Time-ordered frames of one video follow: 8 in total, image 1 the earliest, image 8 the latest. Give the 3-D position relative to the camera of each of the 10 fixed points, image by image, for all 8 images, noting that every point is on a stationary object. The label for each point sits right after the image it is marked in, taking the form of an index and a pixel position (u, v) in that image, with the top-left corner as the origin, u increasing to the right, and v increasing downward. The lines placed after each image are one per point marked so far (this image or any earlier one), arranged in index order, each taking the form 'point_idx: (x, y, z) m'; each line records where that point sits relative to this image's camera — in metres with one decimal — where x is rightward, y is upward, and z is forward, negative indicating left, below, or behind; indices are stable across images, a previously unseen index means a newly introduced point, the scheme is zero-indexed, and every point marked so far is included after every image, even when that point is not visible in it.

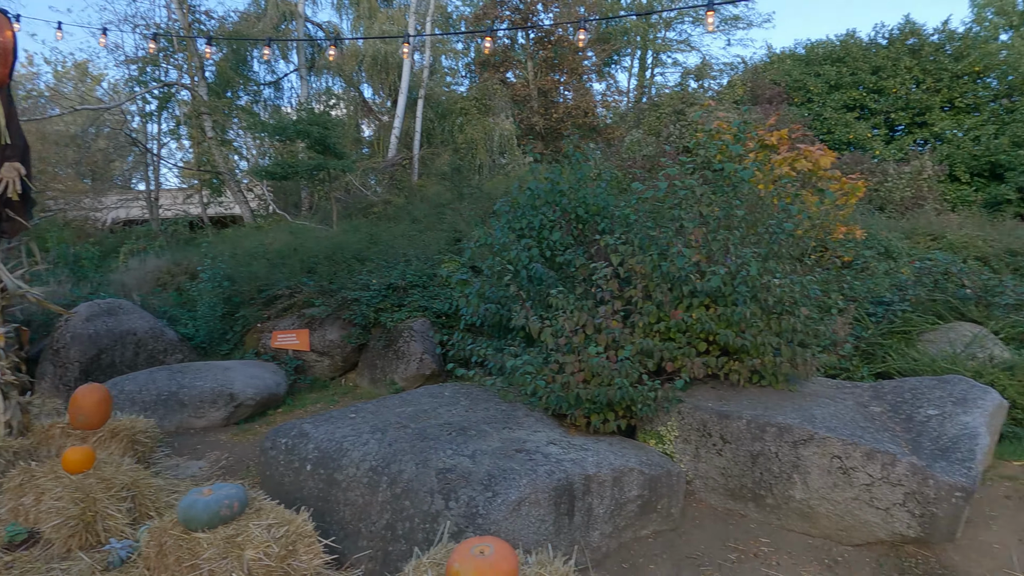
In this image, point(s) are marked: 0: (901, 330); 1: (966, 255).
0: (+3.6, -0.4, +6.2) m
1: (+5.8, +0.4, +8.4) m
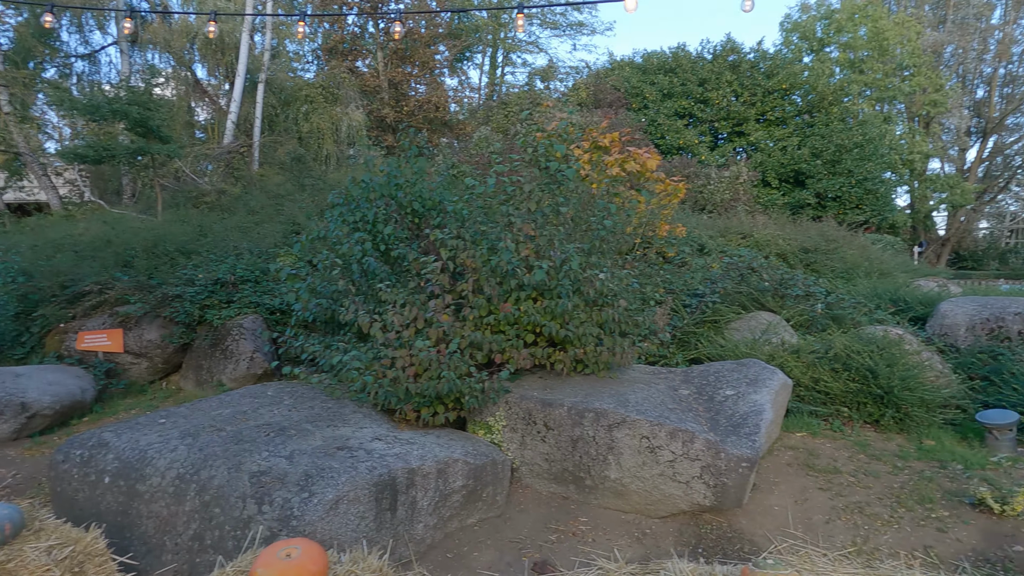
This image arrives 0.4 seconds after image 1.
0: (+2.1, -0.3, +6.9) m
1: (+3.6, +0.5, +9.5) m
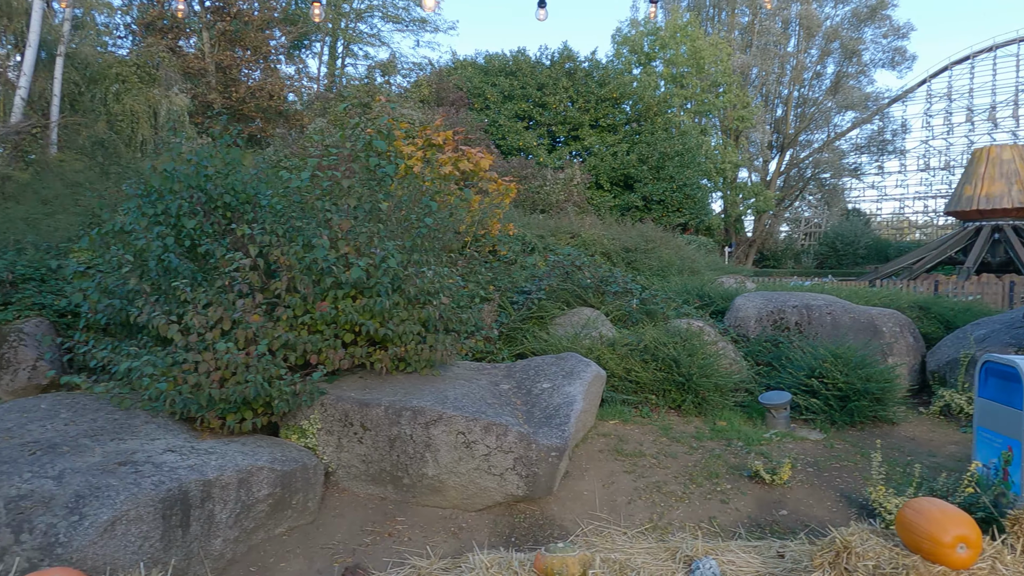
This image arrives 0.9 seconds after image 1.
0: (+0.3, -0.3, +7.1) m
1: (+1.2, +0.6, +10.0) m
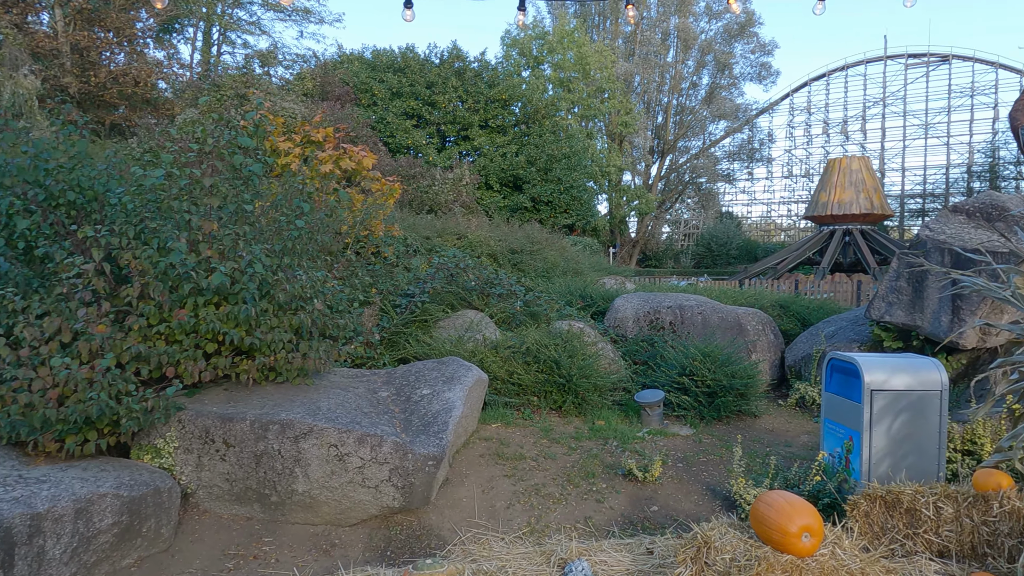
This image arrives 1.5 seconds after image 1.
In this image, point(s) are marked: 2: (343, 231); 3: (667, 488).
0: (-1.0, -0.3, +7.0) m
1: (-0.5, +0.5, +10.0) m
2: (-1.9, +0.6, +7.5) m
3: (+1.1, -1.4, +4.5) m
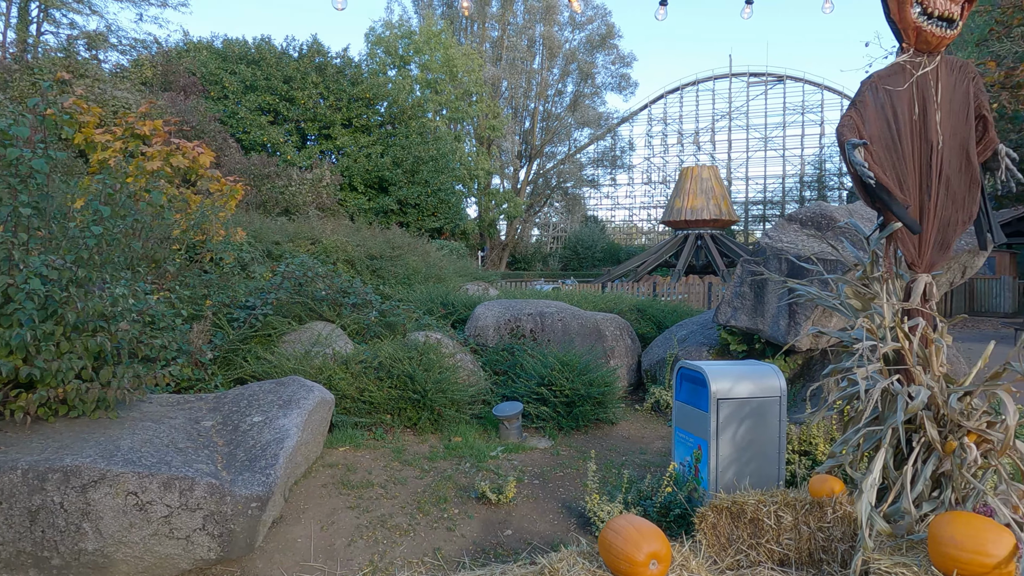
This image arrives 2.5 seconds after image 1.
0: (-2.4, -0.4, +6.4) m
1: (-2.5, +0.4, +9.4) m
2: (-3.4, +0.5, +6.7) m
3: (+0.1, -1.4, +4.3) m
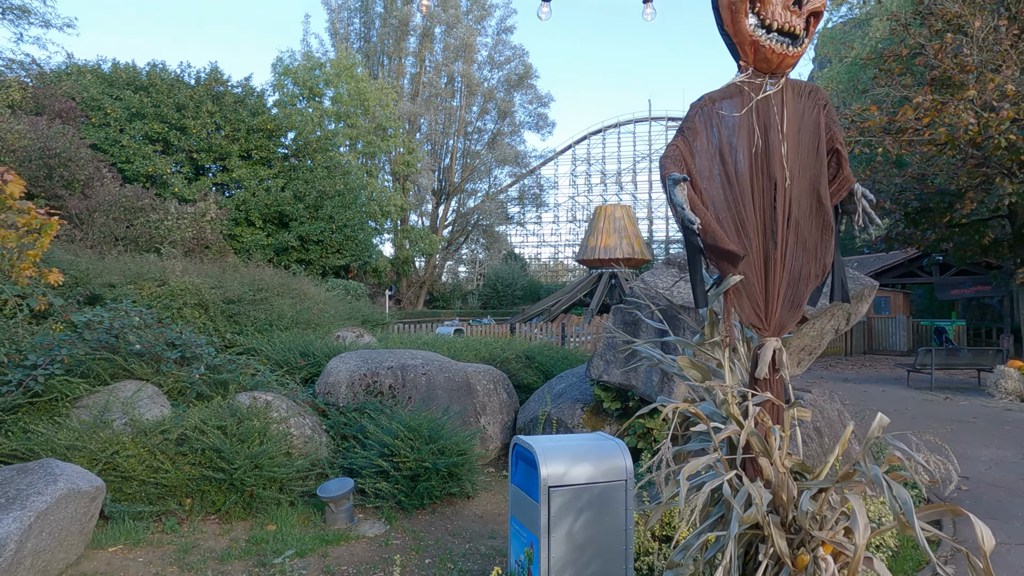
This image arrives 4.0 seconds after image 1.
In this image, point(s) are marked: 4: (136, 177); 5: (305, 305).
0: (-3.7, -0.9, +5.2) m
1: (-4.1, -0.2, +8.3) m
2: (-4.8, +0.1, +5.5) m
3: (-1.0, -1.8, +3.4) m
4: (-11.0, +3.3, +19.5) m
5: (-3.3, -0.3, +10.6) m
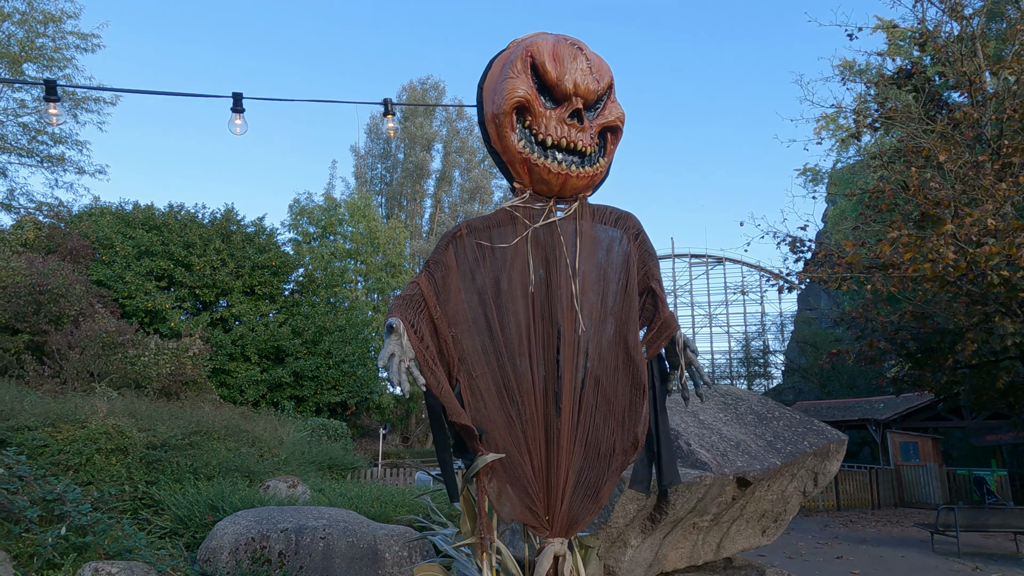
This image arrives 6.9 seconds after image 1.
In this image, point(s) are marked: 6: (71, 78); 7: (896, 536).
0: (-4.6, -1.9, +4.6) m
1: (-4.8, -1.9, +7.7) m
2: (-5.6, -1.0, +5.0) m
3: (-2.0, -2.4, +2.4) m
4: (-11.2, -0.7, +19.7) m
5: (-3.9, -2.4, +9.9) m
6: (-12.1, +5.7, +18.2) m
7: (+7.3, -4.7, +12.6) m
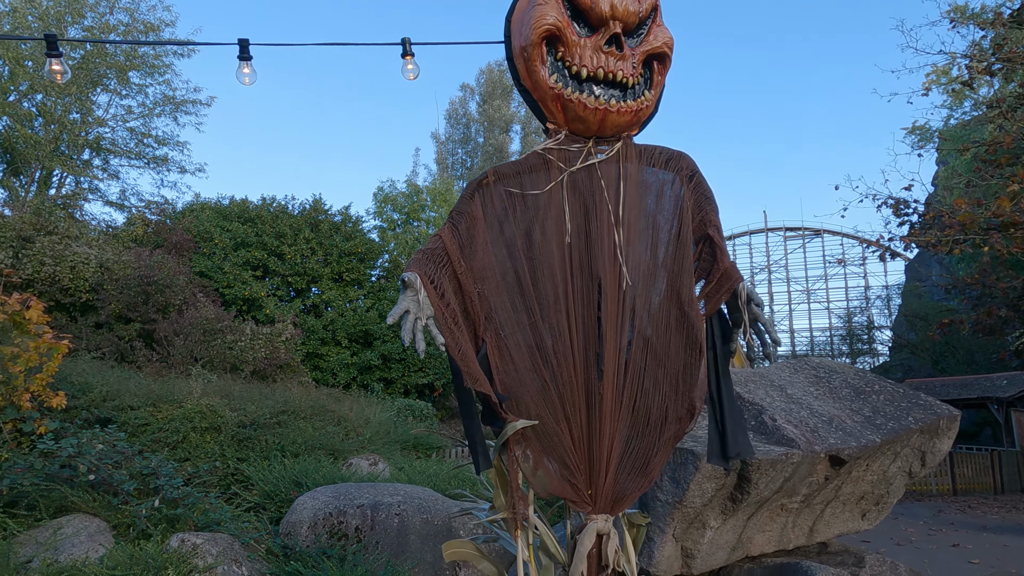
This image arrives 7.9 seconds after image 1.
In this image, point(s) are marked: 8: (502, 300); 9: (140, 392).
0: (-4.0, -1.8, +4.9) m
1: (-3.9, -1.7, +8.1) m
2: (-5.0, -1.0, +5.5) m
3: (-1.8, -2.3, +2.5) m
4: (-8.7, -0.4, +20.8) m
5: (-2.7, -2.1, +10.2) m
6: (-10.0, +6.0, +19.3) m
7: (+8.9, -4.1, +11.5) m
8: (0.0, 0.0, +1.9) m
9: (-4.8, -1.3, +8.6) m
